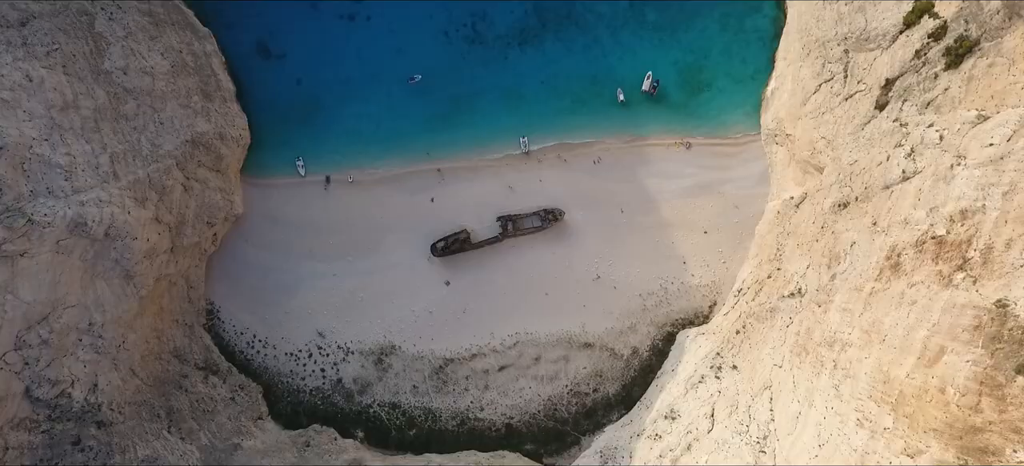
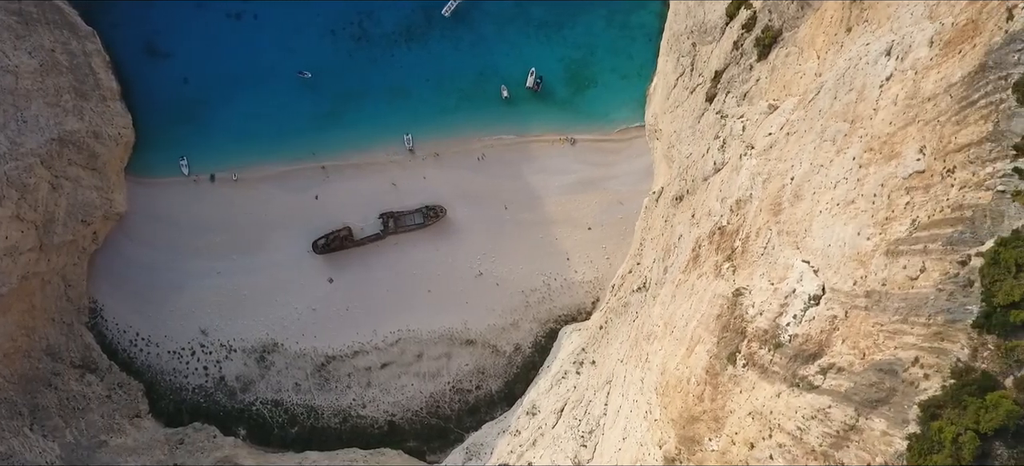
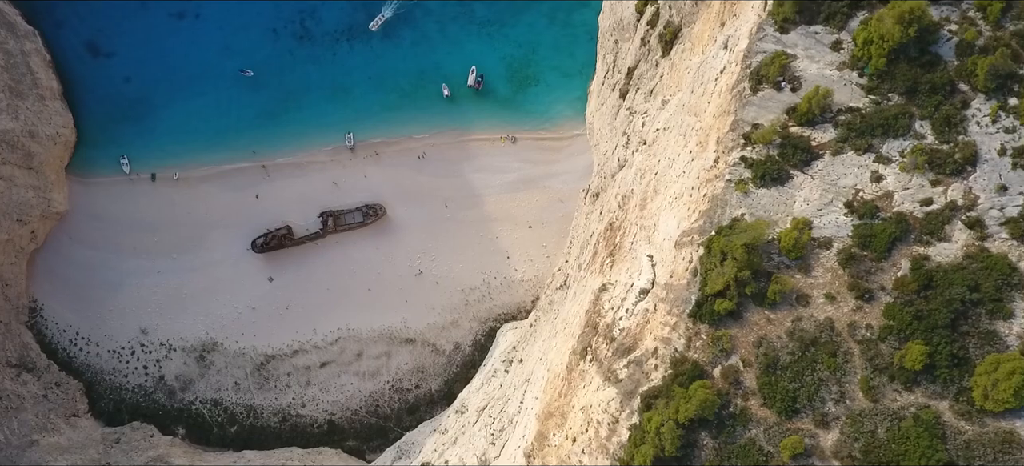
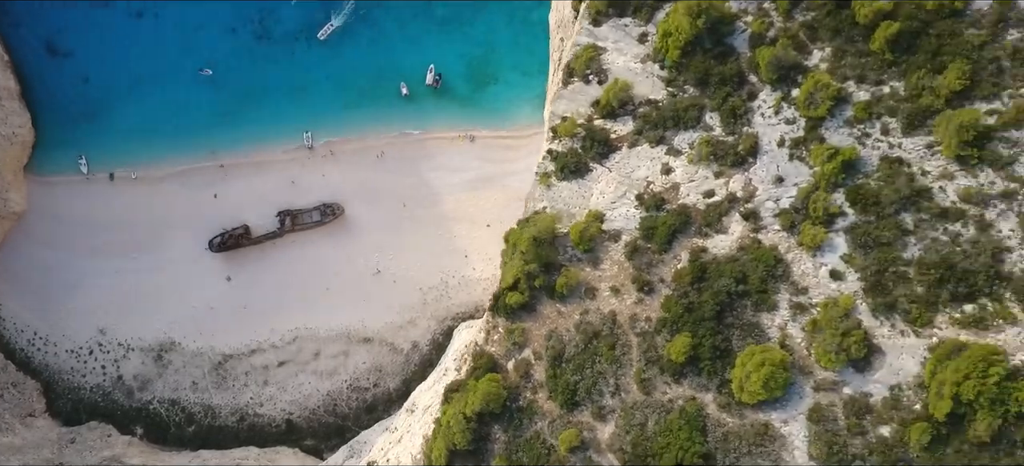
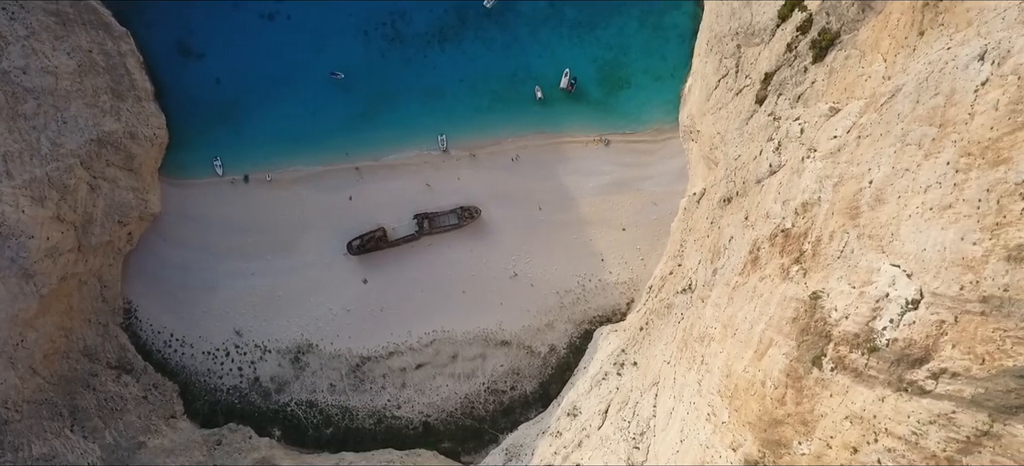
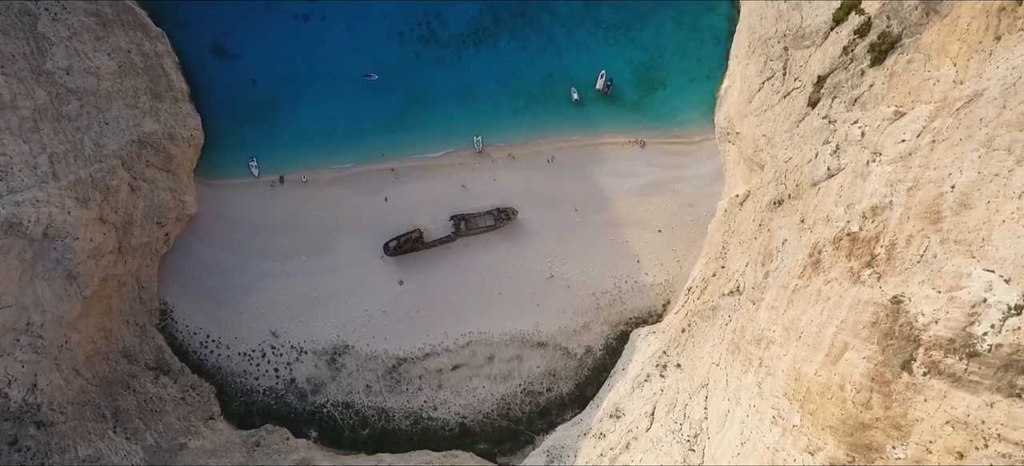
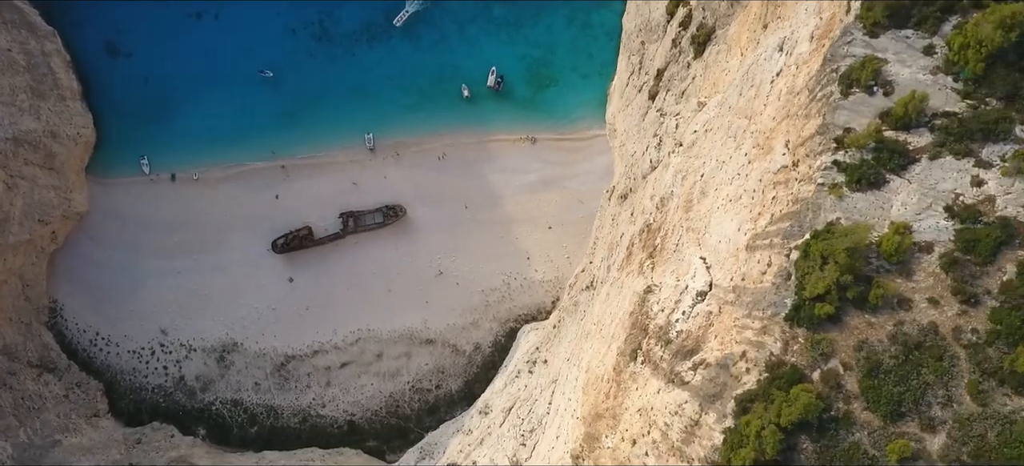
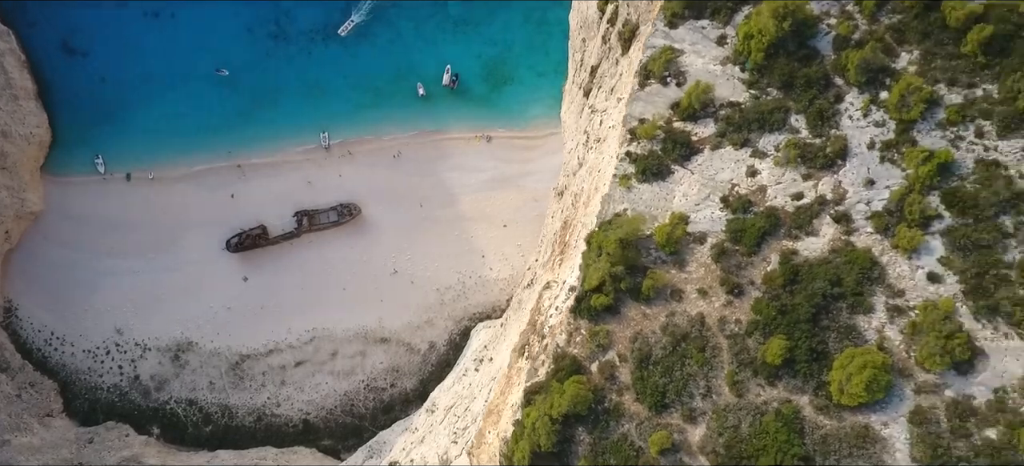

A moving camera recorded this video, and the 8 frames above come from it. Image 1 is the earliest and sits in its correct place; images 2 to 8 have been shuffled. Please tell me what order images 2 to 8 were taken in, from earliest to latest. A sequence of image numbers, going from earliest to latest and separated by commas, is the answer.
6, 5, 2, 7, 3, 8, 4
